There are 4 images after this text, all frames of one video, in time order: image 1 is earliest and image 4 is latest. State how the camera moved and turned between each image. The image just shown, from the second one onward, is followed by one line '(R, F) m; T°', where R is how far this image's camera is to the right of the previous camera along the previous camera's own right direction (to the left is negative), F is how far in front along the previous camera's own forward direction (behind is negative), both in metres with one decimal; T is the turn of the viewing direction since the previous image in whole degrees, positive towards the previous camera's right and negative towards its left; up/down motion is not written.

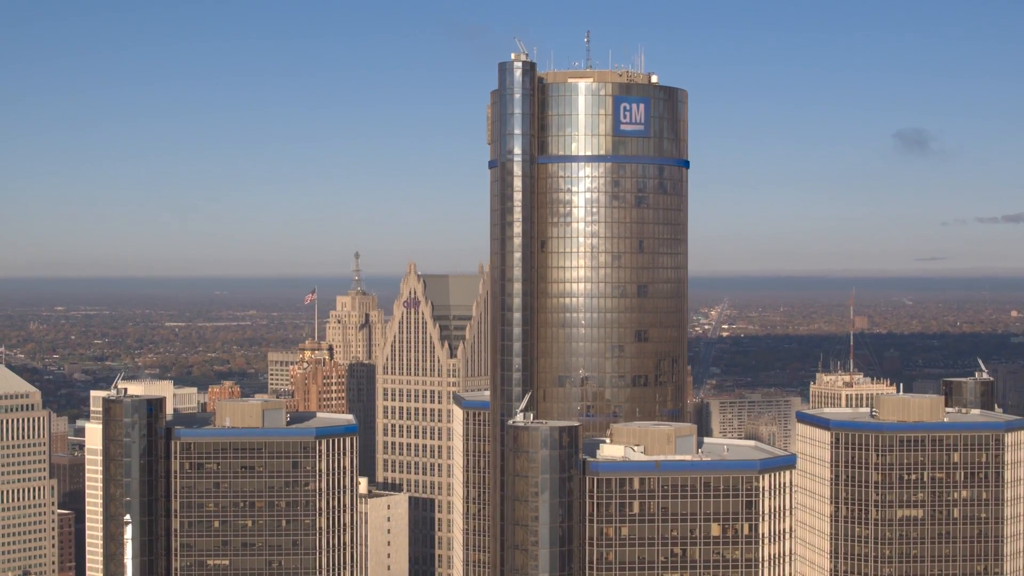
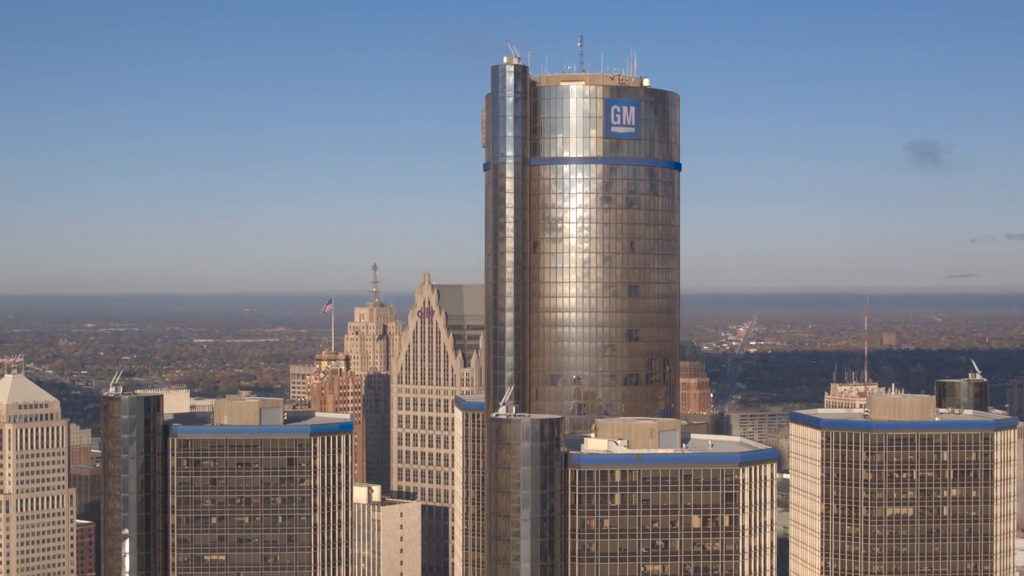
(+4.3, -2.9) m; -1°
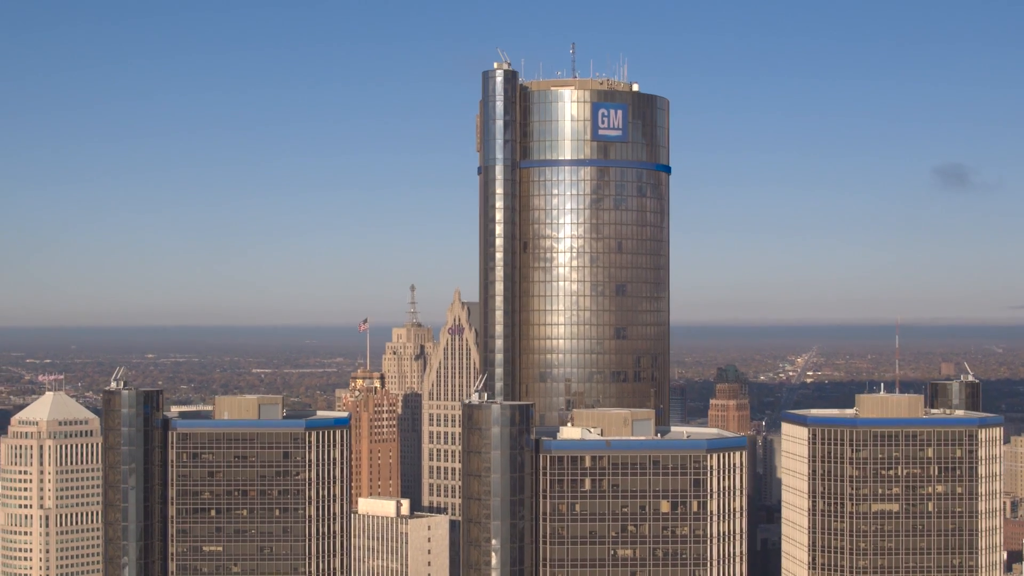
(+8.4, -5.1) m; -2°
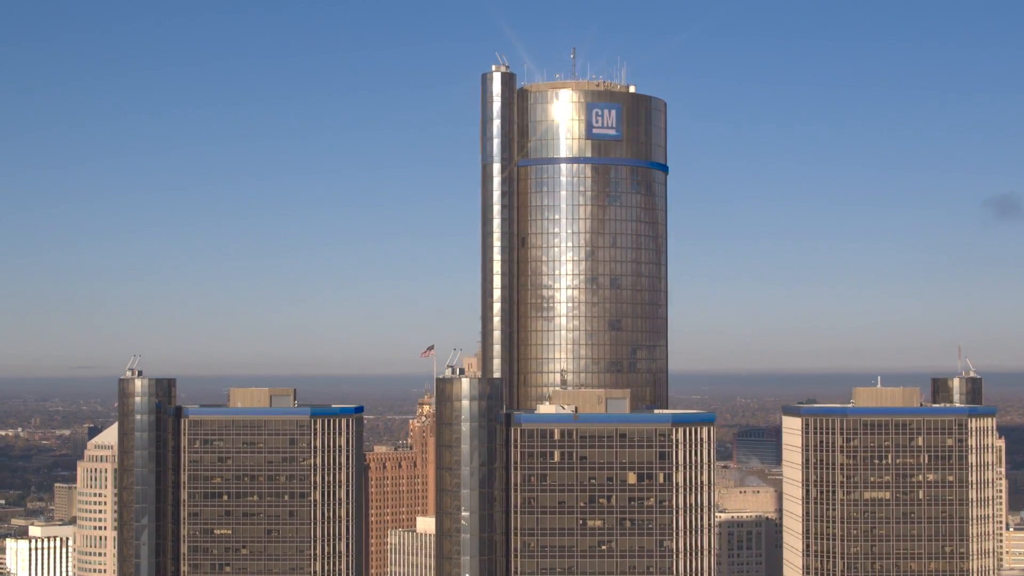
(+13.5, -7.2) m; -4°
